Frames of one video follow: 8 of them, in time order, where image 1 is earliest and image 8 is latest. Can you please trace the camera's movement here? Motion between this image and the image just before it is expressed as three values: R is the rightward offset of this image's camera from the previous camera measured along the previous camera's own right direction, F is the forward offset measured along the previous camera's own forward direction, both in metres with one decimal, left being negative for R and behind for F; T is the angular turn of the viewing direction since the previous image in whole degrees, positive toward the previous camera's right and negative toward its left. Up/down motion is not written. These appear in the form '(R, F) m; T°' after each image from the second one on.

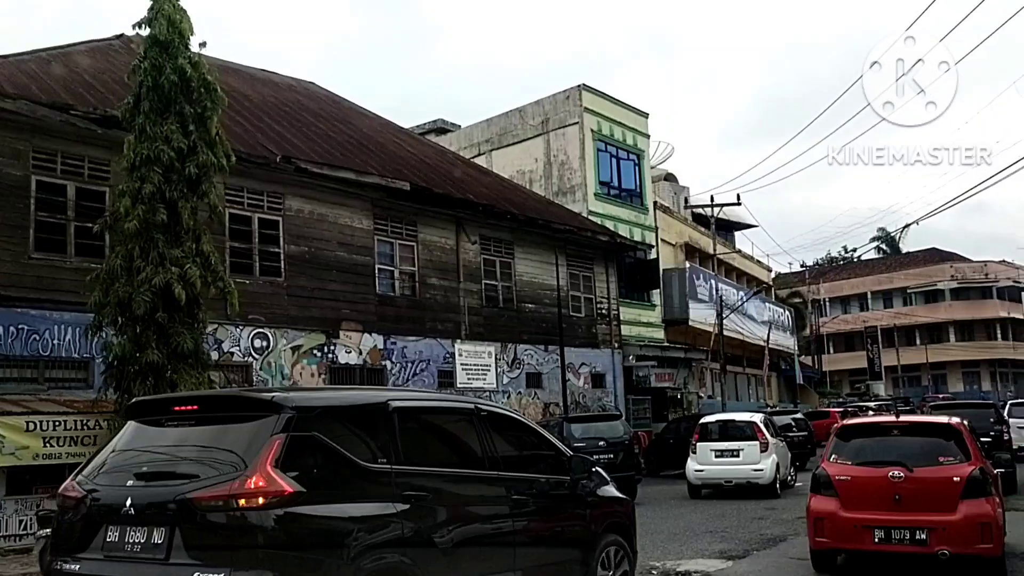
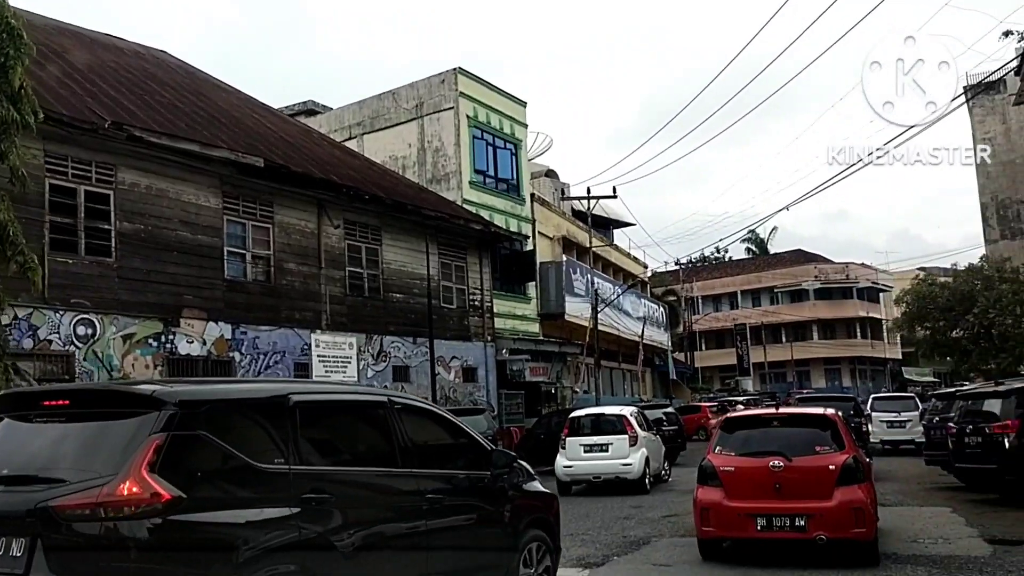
(+0.4, +1.1) m; +8°
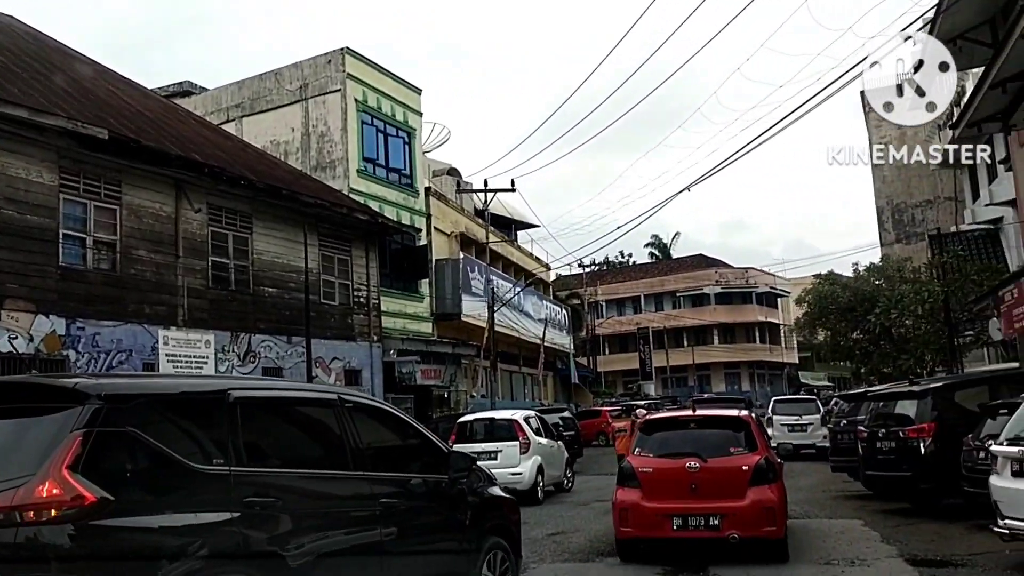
(+0.5, +1.6) m; +6°
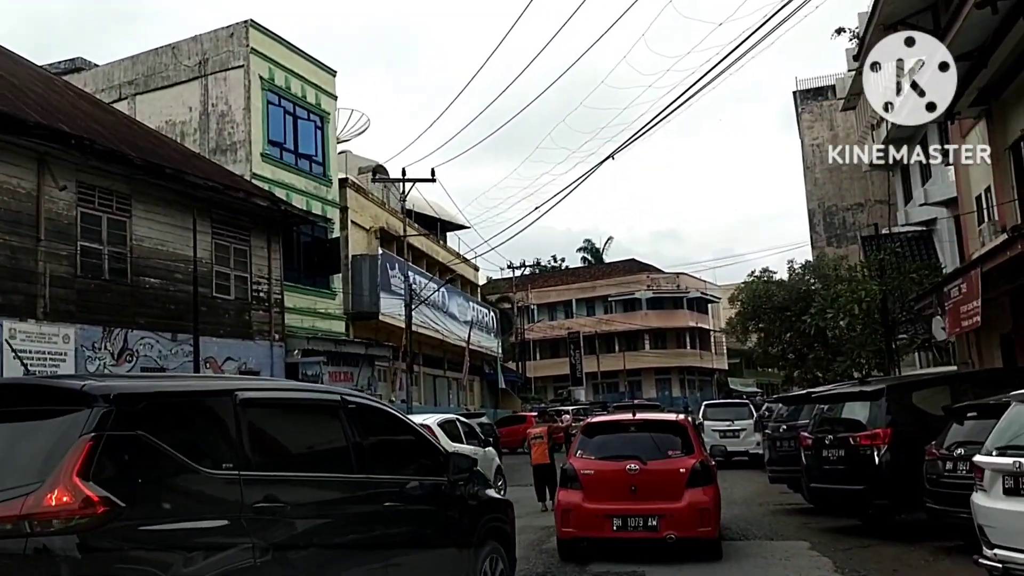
(+0.5, +1.8) m; +4°
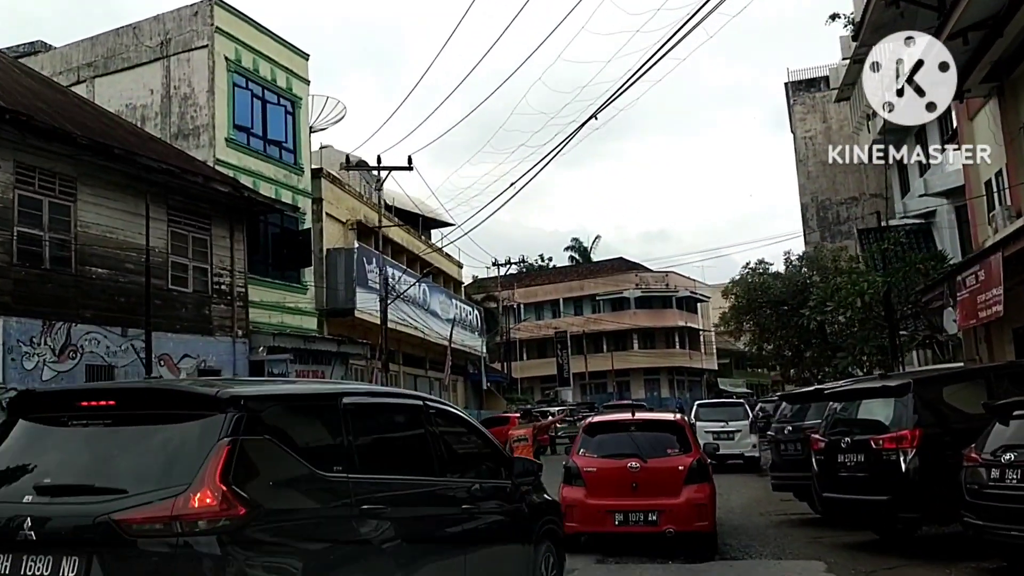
(+0.2, +1.4) m; +1°
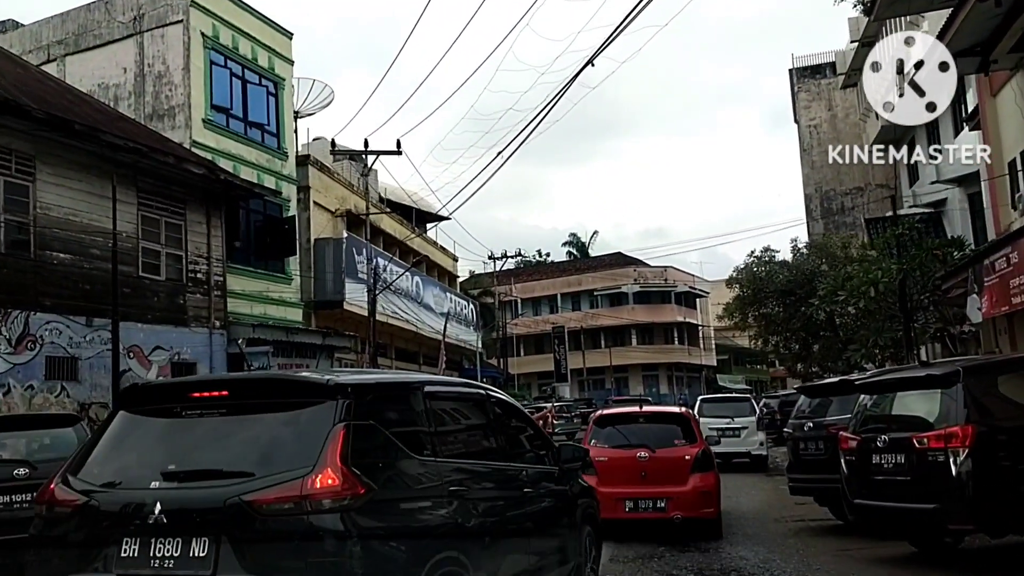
(+0.1, +1.1) m; 0°
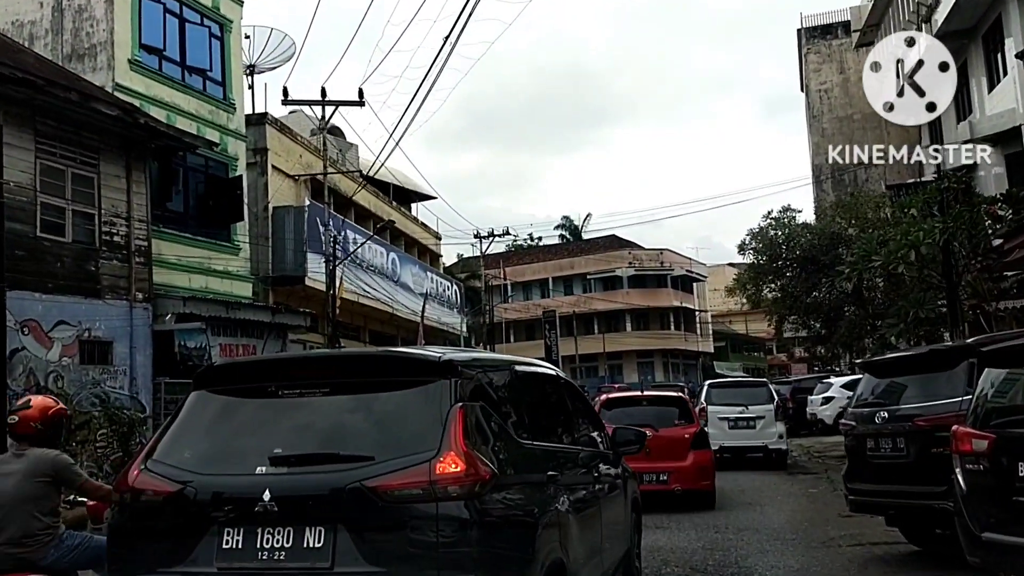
(+0.4, +2.9) m; 0°
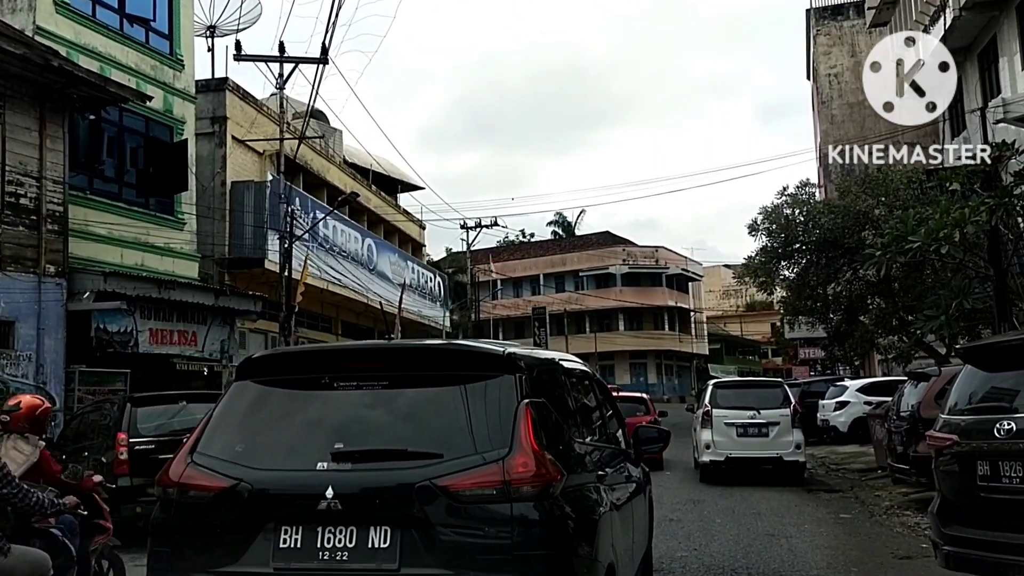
(+0.3, +2.3) m; 0°
